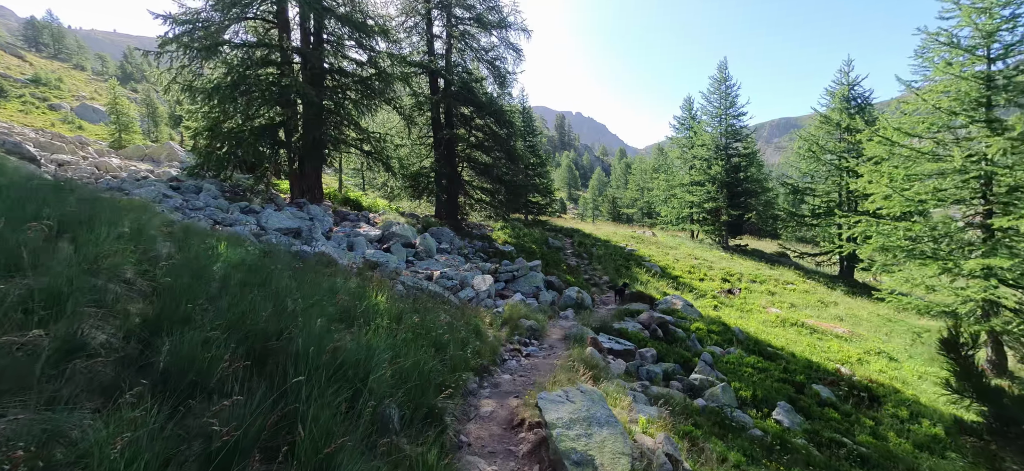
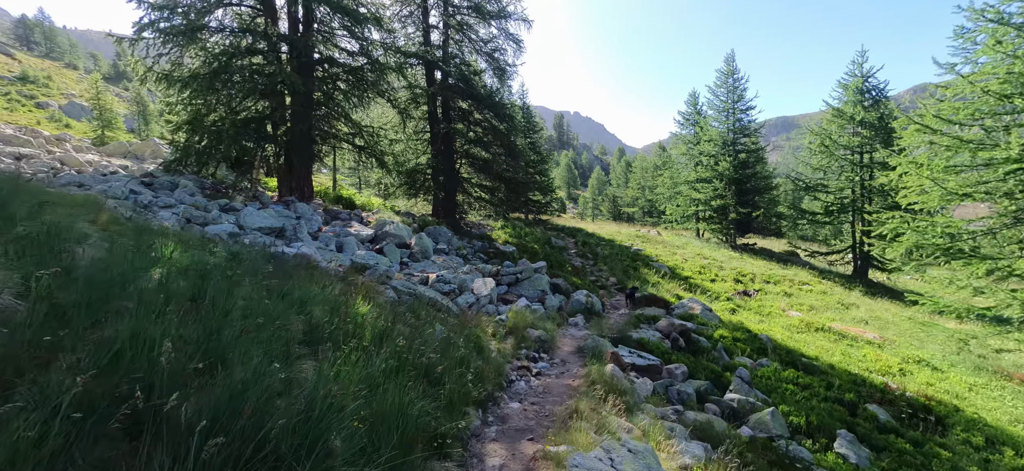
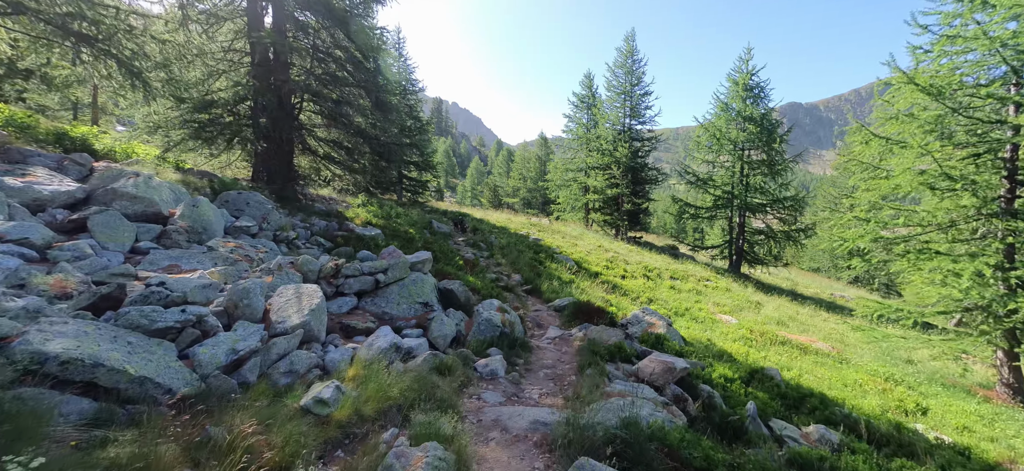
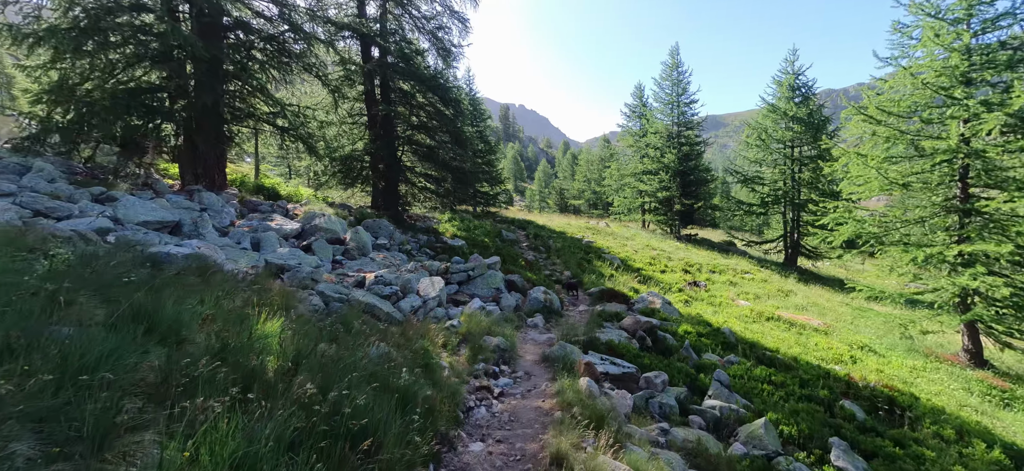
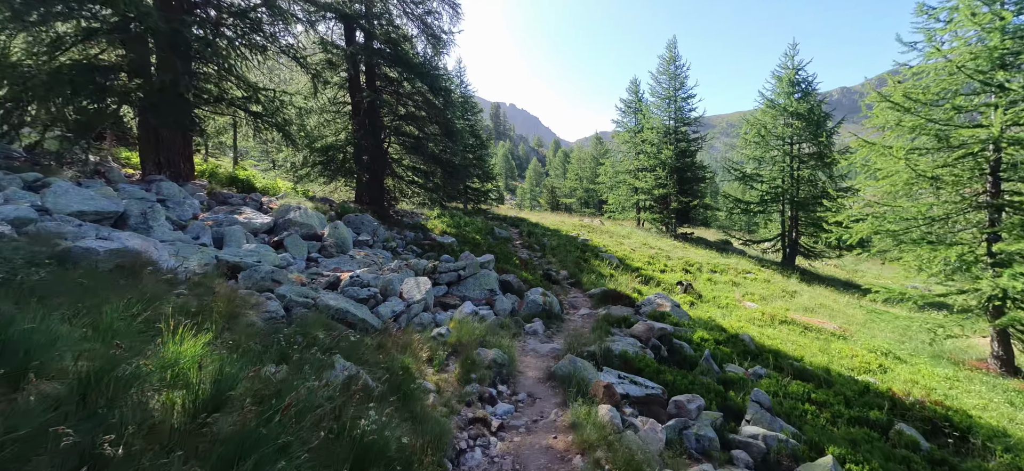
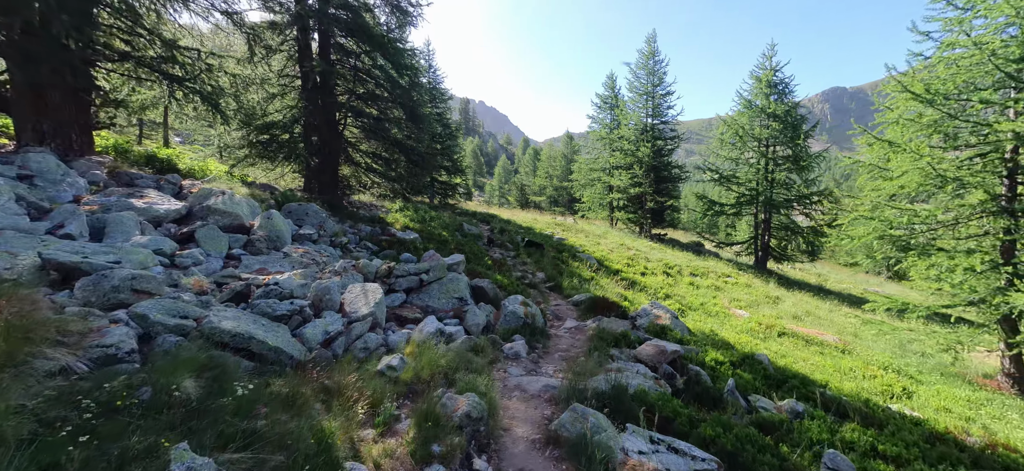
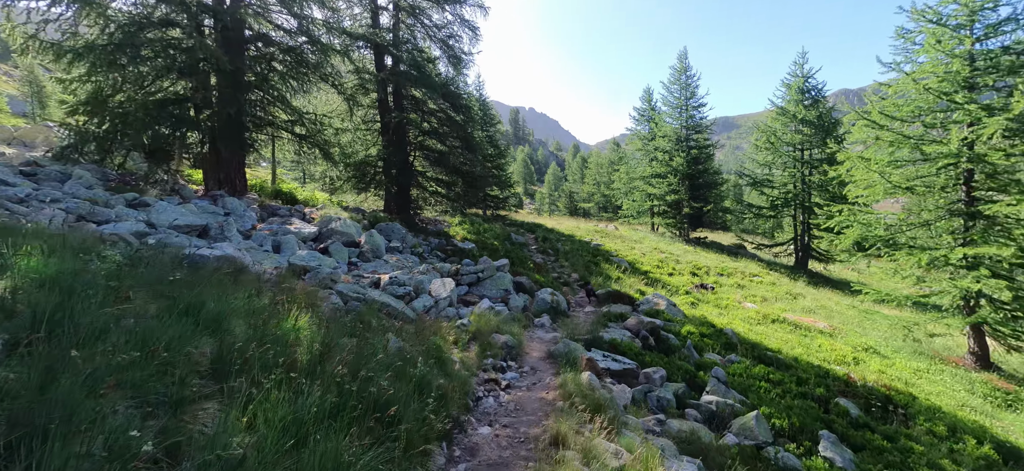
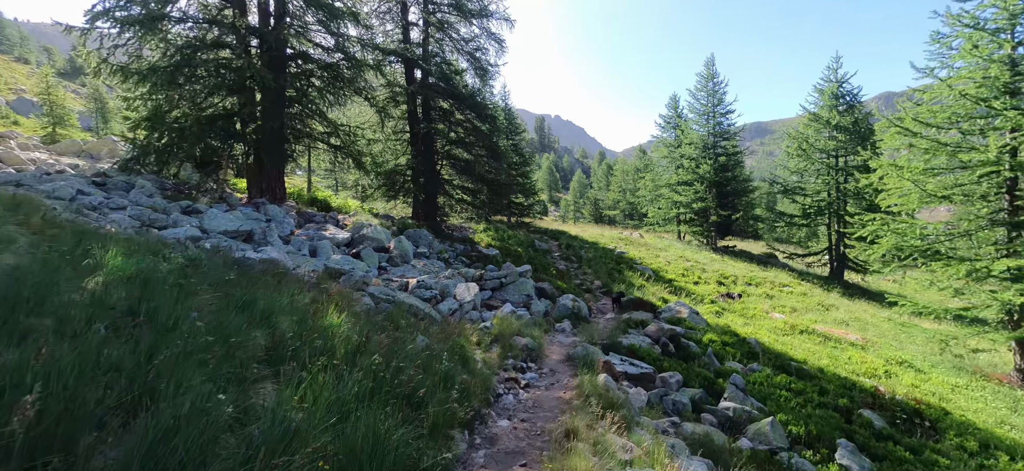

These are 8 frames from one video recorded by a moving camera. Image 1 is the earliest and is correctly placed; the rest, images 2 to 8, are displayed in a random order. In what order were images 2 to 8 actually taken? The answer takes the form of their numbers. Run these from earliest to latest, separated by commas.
2, 8, 7, 4, 5, 6, 3
